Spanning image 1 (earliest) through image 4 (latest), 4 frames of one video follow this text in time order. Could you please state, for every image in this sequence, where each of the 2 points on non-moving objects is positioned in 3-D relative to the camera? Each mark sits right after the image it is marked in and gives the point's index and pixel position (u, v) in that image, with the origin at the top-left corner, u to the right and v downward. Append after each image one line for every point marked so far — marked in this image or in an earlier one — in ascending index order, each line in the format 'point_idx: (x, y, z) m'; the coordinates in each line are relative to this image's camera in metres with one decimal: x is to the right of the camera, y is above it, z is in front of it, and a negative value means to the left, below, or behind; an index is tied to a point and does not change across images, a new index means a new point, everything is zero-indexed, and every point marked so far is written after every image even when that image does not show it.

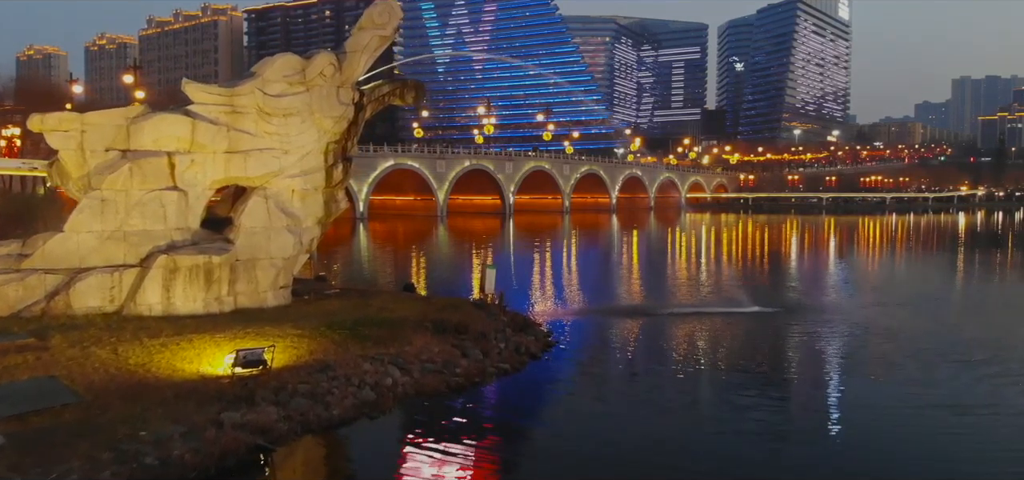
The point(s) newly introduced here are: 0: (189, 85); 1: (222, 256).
0: (-4.4, +2.1, +11.6) m
1: (-3.7, -0.2, +10.9) m
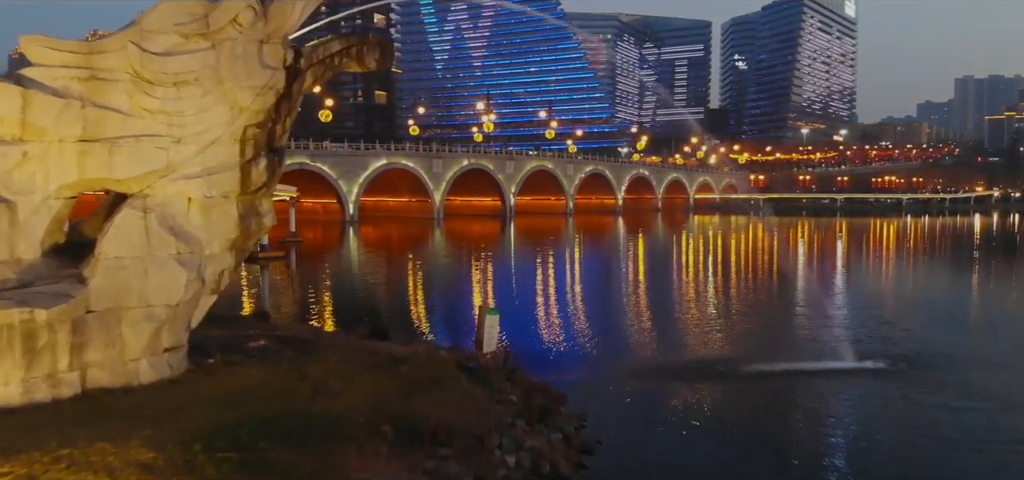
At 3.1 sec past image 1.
0: (-4.3, +1.8, +7.4) m
1: (-3.6, -0.5, +6.7) m
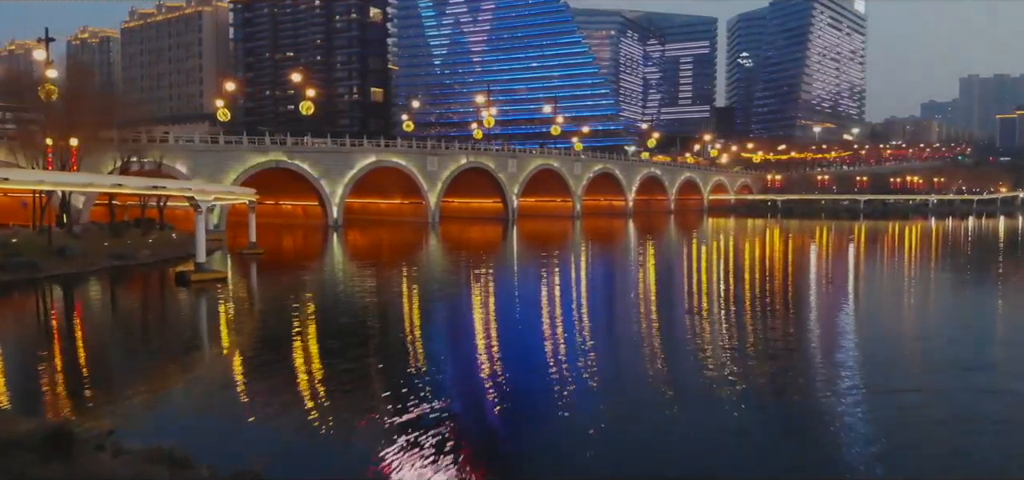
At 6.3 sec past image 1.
0: (-4.1, +1.4, +1.8) m
1: (-3.4, -0.9, +1.1) m
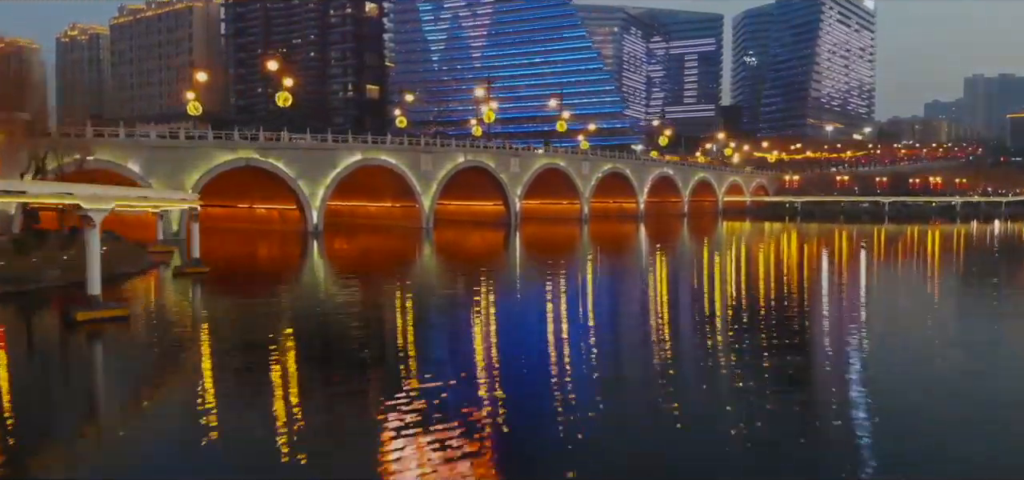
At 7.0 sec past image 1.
0: (-3.9, +1.0, -3.4) m
1: (-3.2, -1.3, -4.2) m
